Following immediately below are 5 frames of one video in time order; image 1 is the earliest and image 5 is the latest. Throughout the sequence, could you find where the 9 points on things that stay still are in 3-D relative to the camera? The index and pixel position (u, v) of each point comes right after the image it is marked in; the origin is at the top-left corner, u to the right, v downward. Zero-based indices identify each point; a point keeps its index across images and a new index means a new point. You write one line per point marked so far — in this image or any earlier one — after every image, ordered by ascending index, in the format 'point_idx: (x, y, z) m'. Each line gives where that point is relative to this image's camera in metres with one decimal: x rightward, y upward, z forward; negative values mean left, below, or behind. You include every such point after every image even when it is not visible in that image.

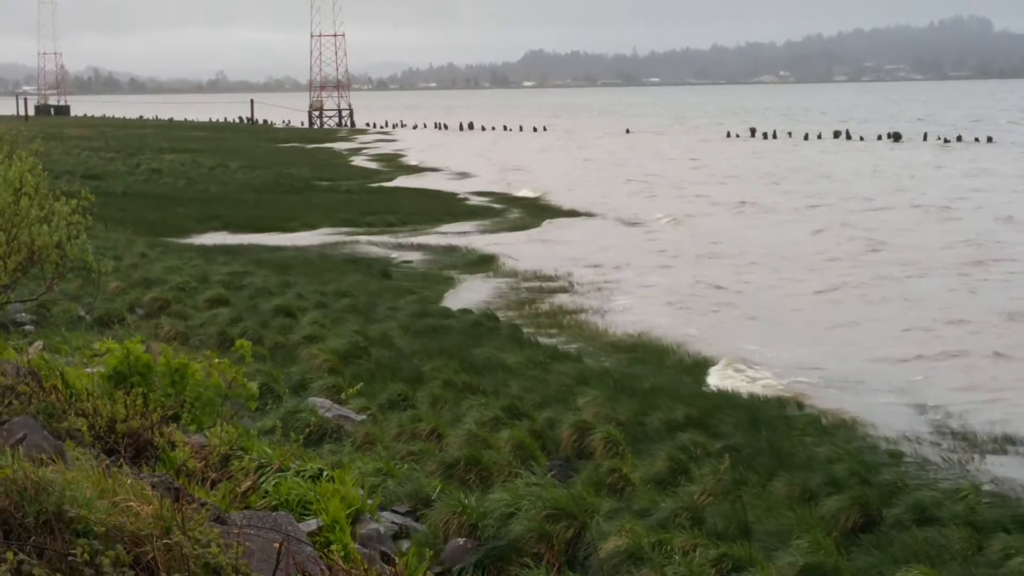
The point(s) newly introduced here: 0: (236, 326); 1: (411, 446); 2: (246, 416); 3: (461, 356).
0: (-4.6, -0.6, +16.7) m
1: (-1.3, -2.0, +13.5) m
2: (-3.4, -1.7, +13.6) m
3: (-0.8, -1.2, +16.9) m
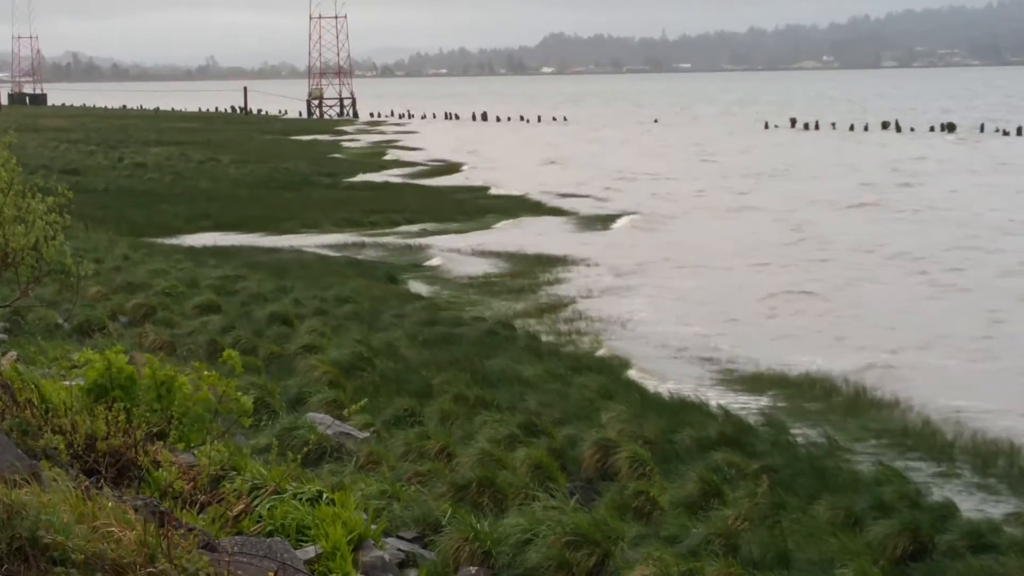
0: (-4.3, -0.7, +15.6) m
1: (-1.1, -2.1, +12.4) m
2: (-3.2, -1.7, +12.5) m
3: (-0.6, -1.2, +15.7) m
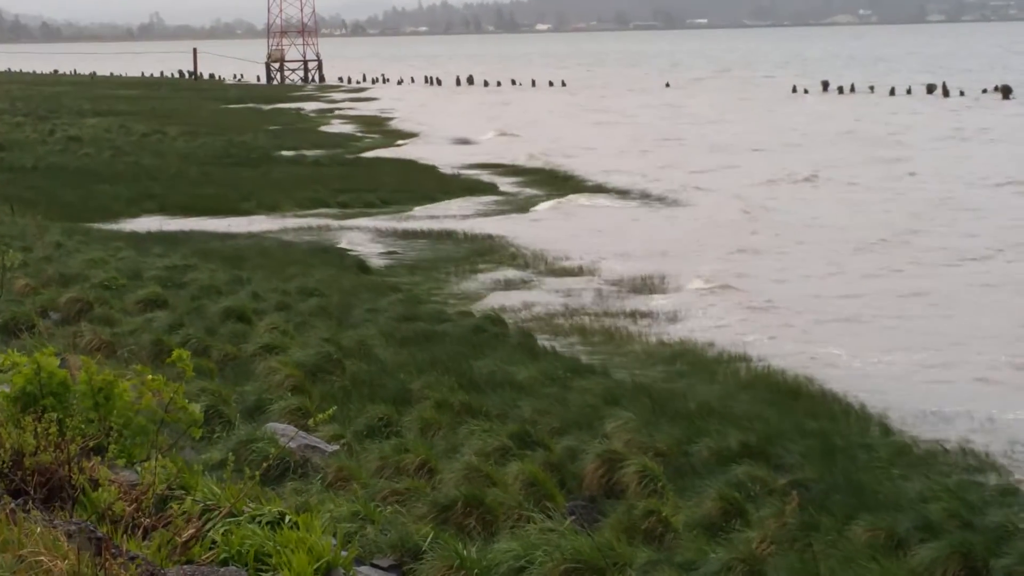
0: (-4.4, -0.6, +14.0) m
1: (-1.2, -2.0, +10.8) m
2: (-3.3, -1.6, +10.9) m
3: (-0.6, -1.1, +14.1) m
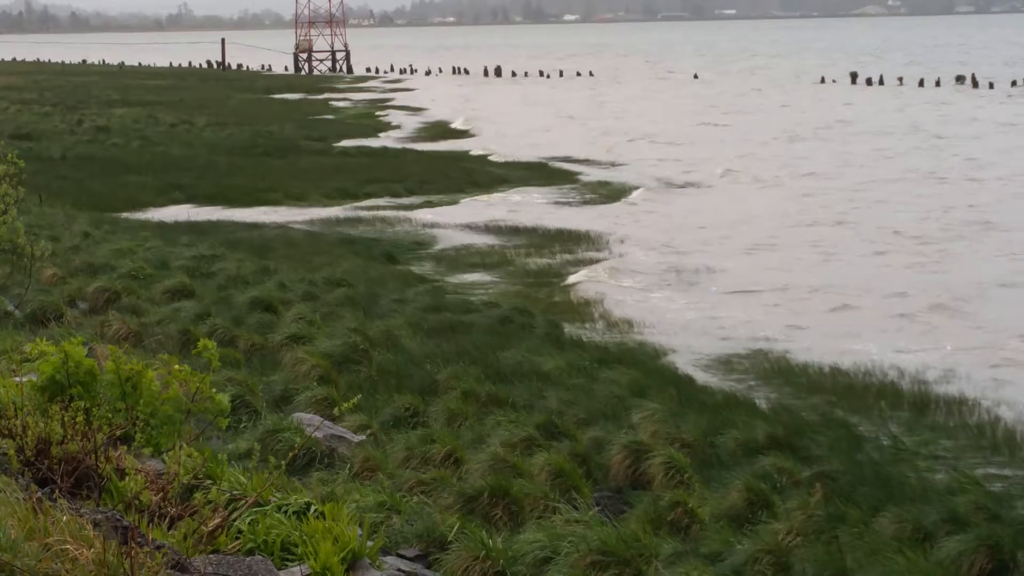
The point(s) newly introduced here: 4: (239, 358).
0: (-4.1, -0.5, +14.0) m
1: (-0.9, -1.9, +10.8) m
2: (-3.0, -1.5, +10.9) m
3: (-0.4, -1.0, +14.1) m
4: (-3.3, -0.9, +12.8) m
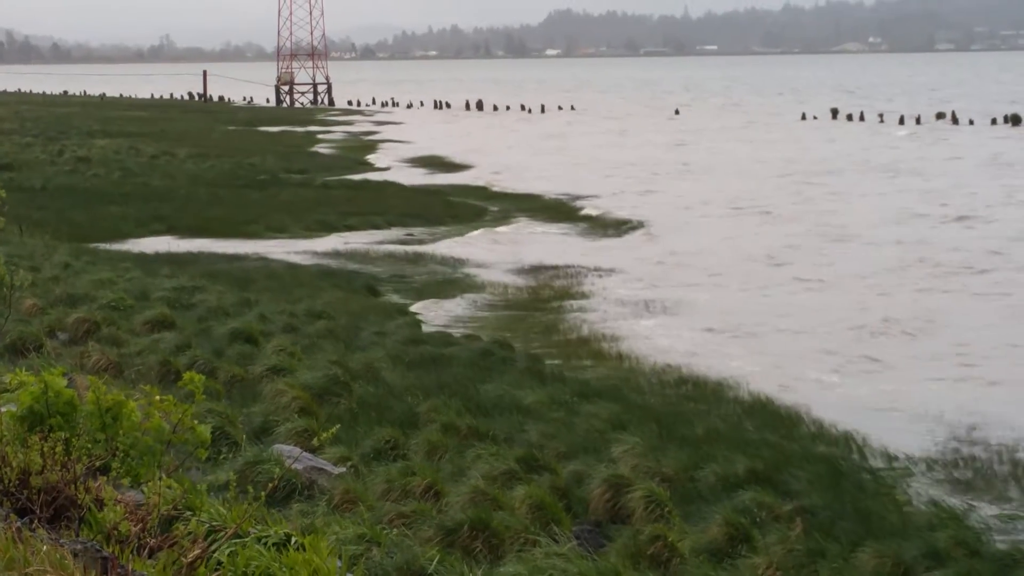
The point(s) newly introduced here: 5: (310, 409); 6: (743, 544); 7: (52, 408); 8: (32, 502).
0: (-4.3, -0.8, +14.0) m
1: (-1.1, -2.2, +10.8) m
2: (-3.3, -1.9, +10.9) m
3: (-0.6, -1.3, +14.1) m
4: (-3.5, -1.2, +12.8) m
5: (-2.4, -1.4, +12.8) m
6: (+2.3, -2.6, +10.6) m
7: (-4.0, -1.1, +9.2) m
8: (-3.9, -1.8, +8.7) m
